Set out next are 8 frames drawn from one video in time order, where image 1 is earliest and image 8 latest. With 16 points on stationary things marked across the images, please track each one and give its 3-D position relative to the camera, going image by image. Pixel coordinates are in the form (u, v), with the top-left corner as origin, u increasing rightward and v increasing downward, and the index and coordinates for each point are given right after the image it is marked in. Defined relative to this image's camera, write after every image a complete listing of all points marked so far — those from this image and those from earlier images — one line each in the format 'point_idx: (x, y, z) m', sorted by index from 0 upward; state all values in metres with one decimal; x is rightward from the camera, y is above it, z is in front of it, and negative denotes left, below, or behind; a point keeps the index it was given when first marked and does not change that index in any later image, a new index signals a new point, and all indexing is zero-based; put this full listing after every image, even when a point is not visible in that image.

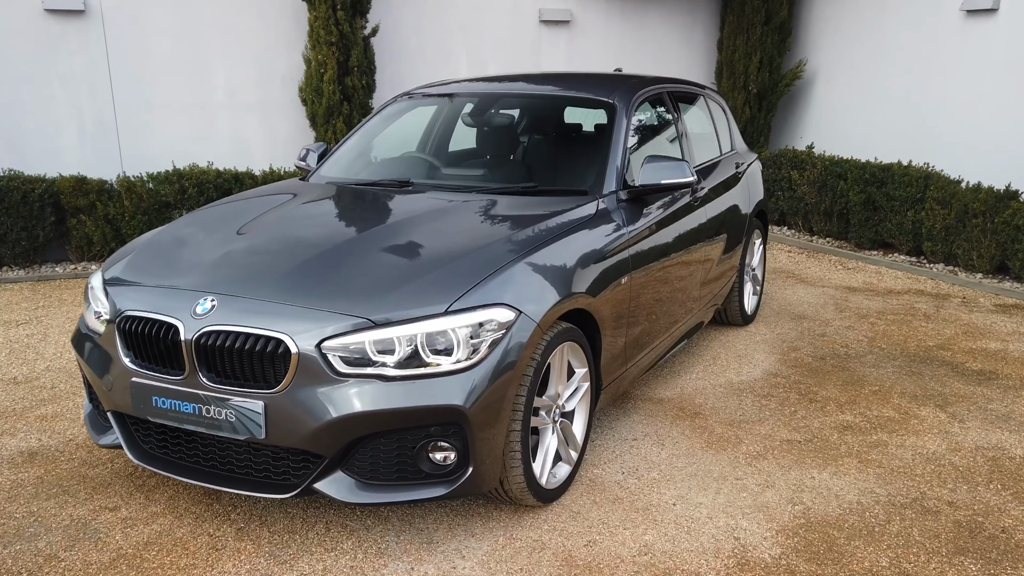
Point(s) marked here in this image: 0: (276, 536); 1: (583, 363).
0: (-0.8, -0.8, +2.5) m
1: (+0.3, -0.3, +2.9) m
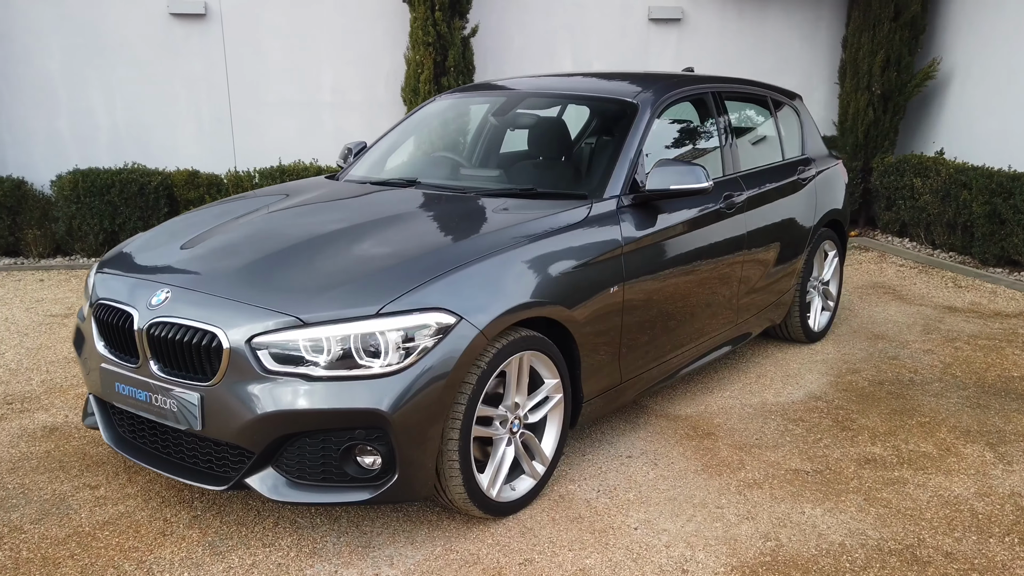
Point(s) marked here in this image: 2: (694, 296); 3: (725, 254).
0: (-1.0, -0.8, +2.5) m
1: (+0.2, -0.3, +2.8) m
2: (+1.0, 0.0, +3.7) m
3: (+1.2, +0.2, +3.8) m
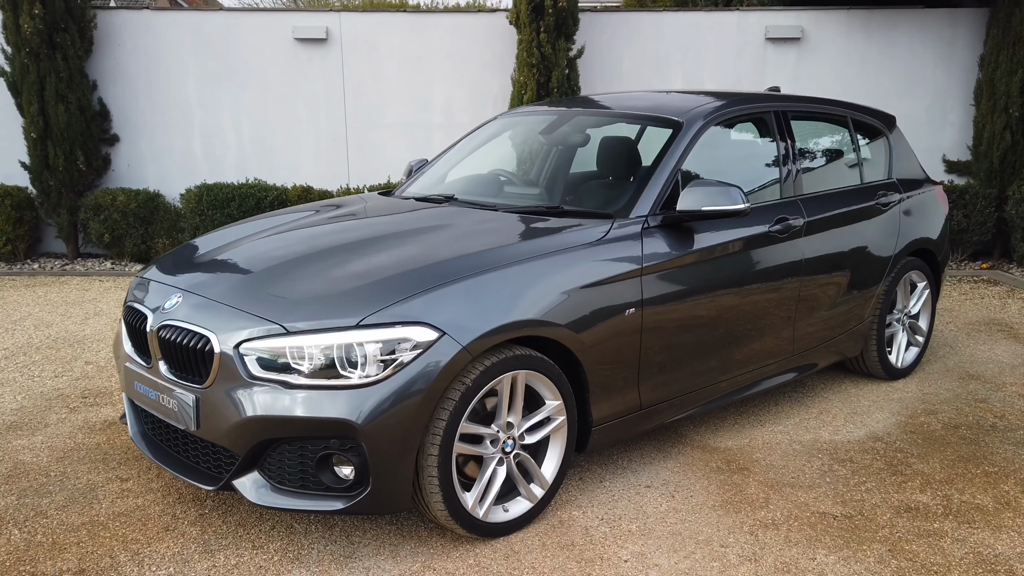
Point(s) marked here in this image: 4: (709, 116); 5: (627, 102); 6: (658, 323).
0: (-1.0, -0.8, +2.6) m
1: (+0.2, -0.4, +2.7) m
2: (+1.1, -0.2, +3.5) m
3: (+1.4, +0.1, +3.6) m
4: (+1.0, +0.9, +3.6) m
5: (+0.6, +1.0, +3.9) m
6: (+0.6, -0.1, +3.0) m
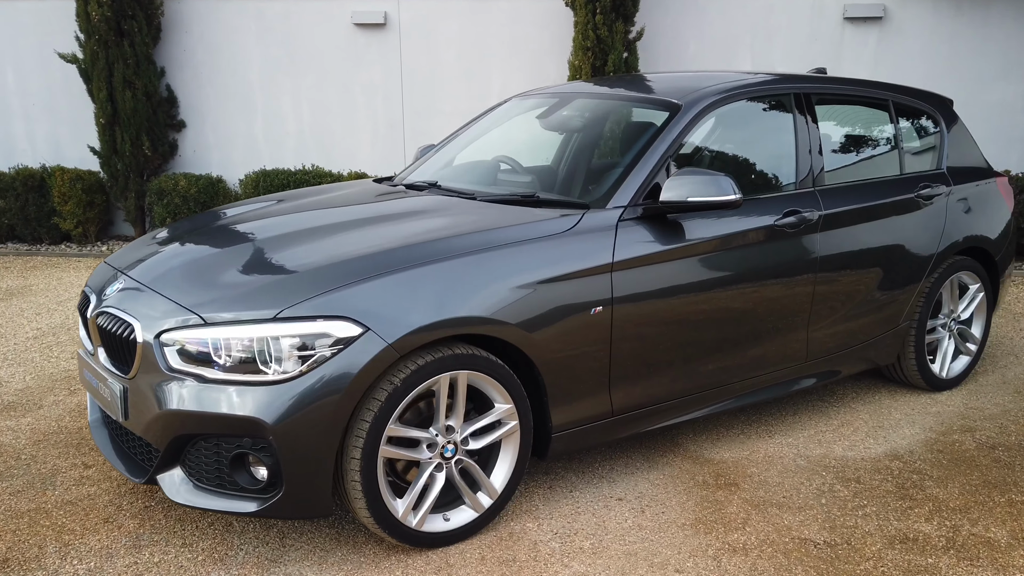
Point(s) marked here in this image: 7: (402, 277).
0: (-1.2, -0.8, +2.6) m
1: (0.0, -0.4, +2.5) m
2: (+1.0, -0.2, +3.2) m
3: (+1.3, +0.1, +3.3) m
4: (+0.9, +0.9, +3.3) m
5: (+0.6, +1.0, +3.7) m
6: (+0.4, -0.1, +2.8) m
7: (-0.3, 0.0, +2.3) m
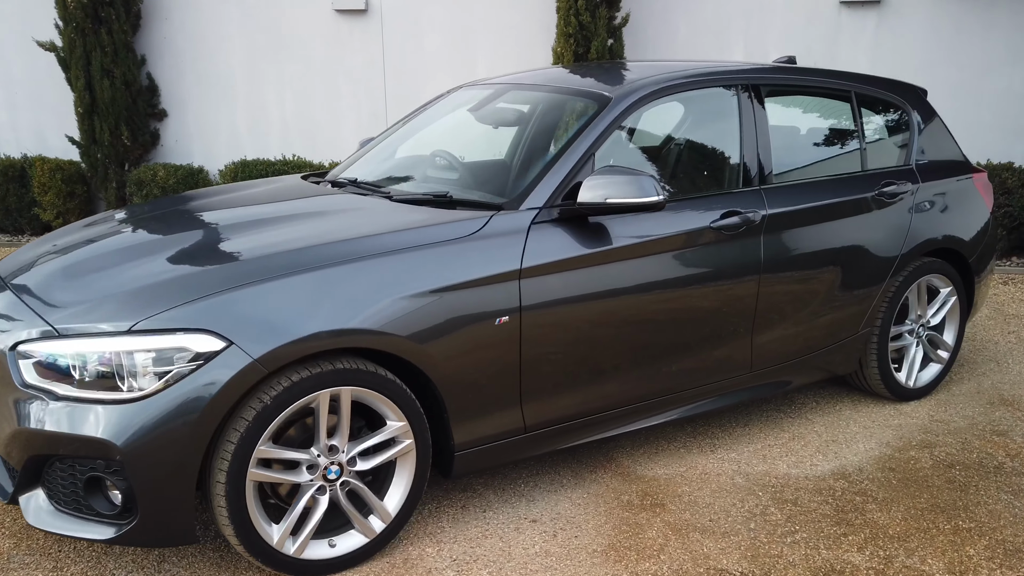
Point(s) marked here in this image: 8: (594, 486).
0: (-1.5, -0.8, +2.5) m
1: (-0.4, -0.4, +2.4) m
2: (+0.7, -0.2, +3.0) m
3: (+1.0, +0.1, +3.1) m
4: (+0.6, +0.8, +3.1) m
5: (+0.3, +1.0, +3.5) m
6: (+0.1, -0.2, +2.6) m
7: (-0.7, 0.0, +2.2) m
8: (+0.3, -0.8, +3.0) m
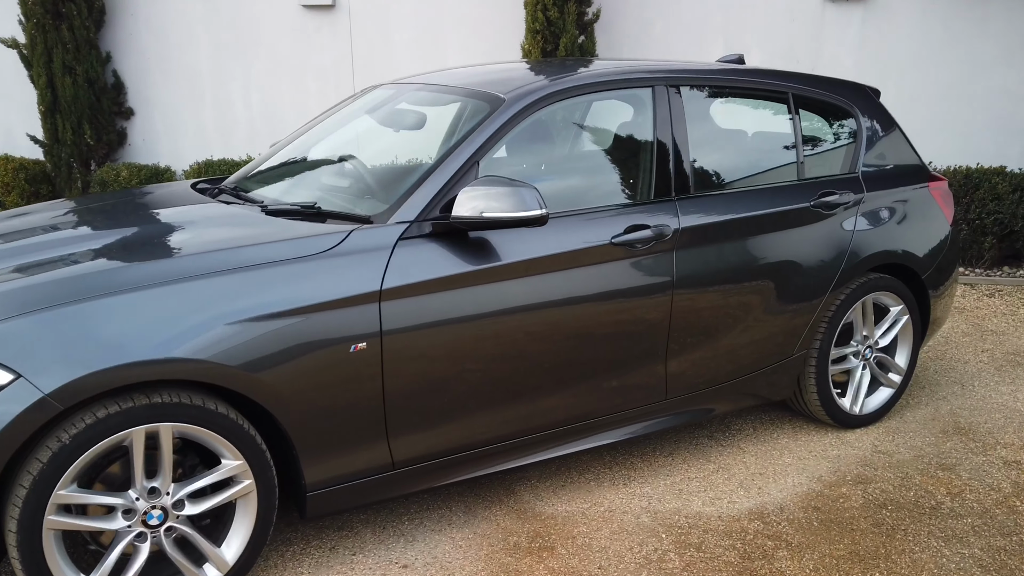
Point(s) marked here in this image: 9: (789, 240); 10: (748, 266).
0: (-2.0, -0.9, +2.2) m
1: (-0.8, -0.5, +2.1) m
2: (+0.3, -0.3, +2.8) m
3: (+0.6, 0.0, +2.8) m
4: (+0.2, +0.8, +2.9) m
5: (-0.1, +0.9, +3.2) m
6: (-0.3, -0.2, +2.4) m
7: (-1.1, -0.1, +1.9) m
8: (-0.1, -0.9, +2.7) m
9: (+1.2, +0.2, +3.2) m
10: (+1.0, +0.1, +3.1) m
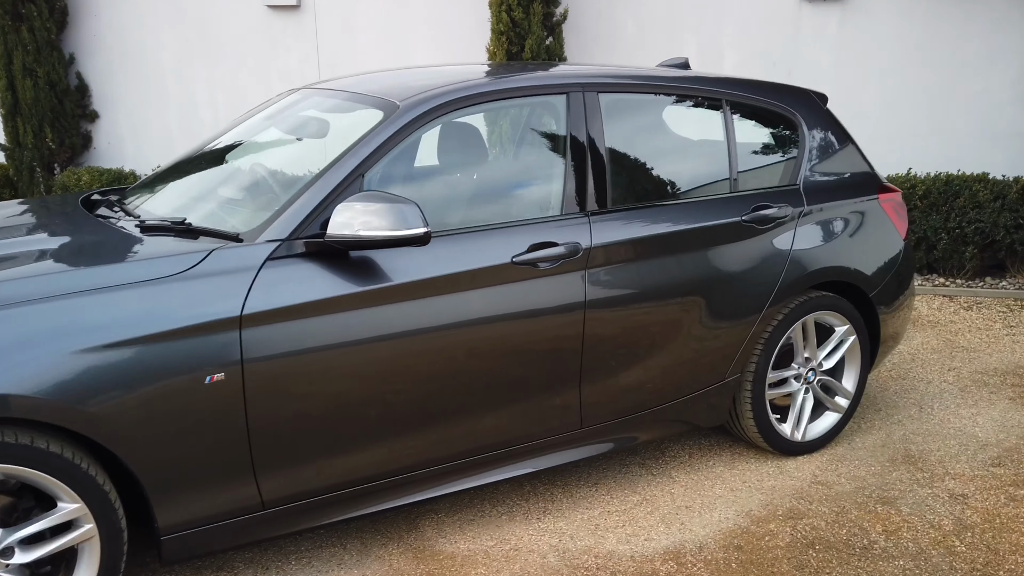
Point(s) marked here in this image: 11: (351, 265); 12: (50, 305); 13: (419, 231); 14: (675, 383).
0: (-2.3, -0.9, +2.1) m
1: (-1.1, -0.5, +2.0) m
2: (-0.1, -0.3, +2.6) m
3: (+0.2, -0.1, +2.7) m
4: (-0.2, +0.7, +2.7) m
5: (-0.4, +0.8, +3.0) m
6: (-0.7, -0.3, +2.2) m
7: (-1.5, -0.1, +1.8) m
8: (-0.5, -0.9, +2.5) m
9: (+0.8, +0.1, +3.0) m
10: (+0.6, 0.0, +2.9) m
11: (-0.5, +0.1, +2.3) m
12: (-1.2, -0.1, +1.9) m
13: (-0.3, +0.2, +2.2) m
14: (+0.6, -0.4, +3.0) m
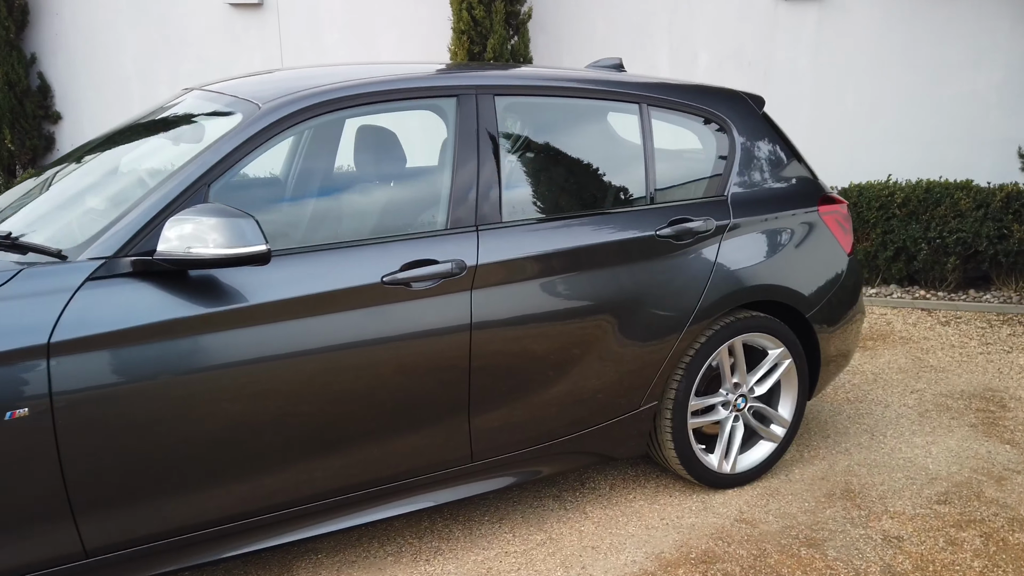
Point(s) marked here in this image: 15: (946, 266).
0: (-2.7, -1.0, +1.9) m
1: (-1.5, -0.6, +1.7) m
2: (-0.5, -0.4, +2.3) m
3: (-0.2, -0.2, +2.4) m
4: (-0.5, +0.6, +2.4) m
5: (-0.8, +0.8, +2.8) m
6: (-1.1, -0.4, +2.0) m
7: (-1.9, -0.2, +1.6) m
8: (-0.9, -1.0, +2.3) m
9: (+0.4, 0.0, +2.8) m
10: (+0.2, -0.1, +2.6) m
11: (-0.9, 0.0, +2.1) m
12: (-1.6, -0.1, +1.7) m
13: (-0.6, +0.1, +2.0) m
14: (+0.3, -0.5, +2.7) m
15: (+3.5, +0.2, +6.1) m
